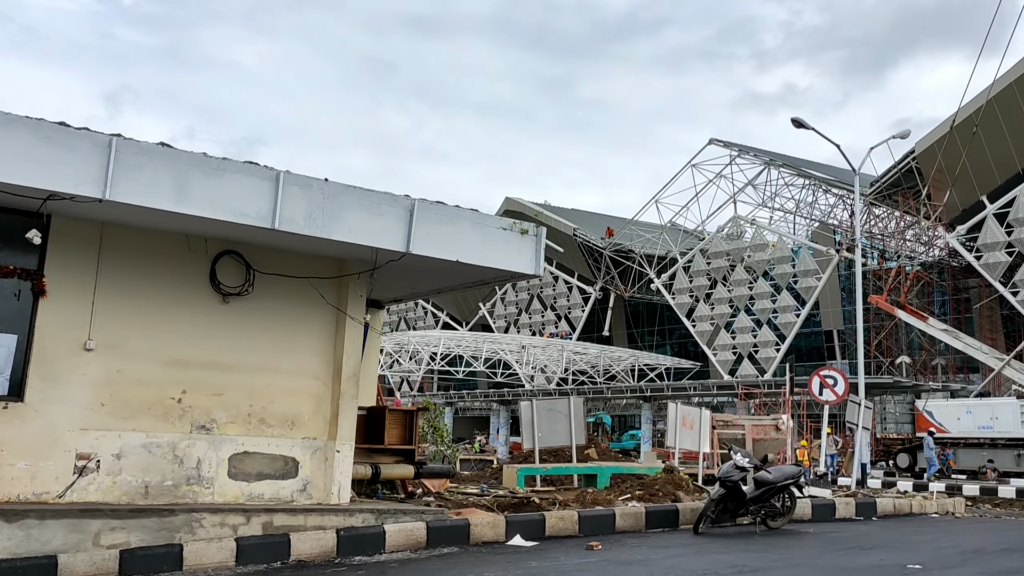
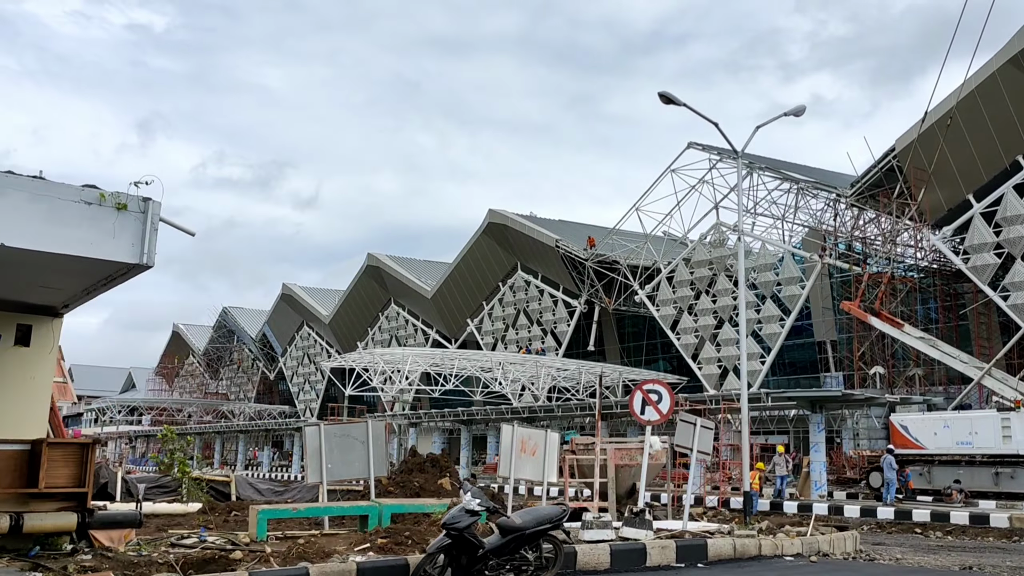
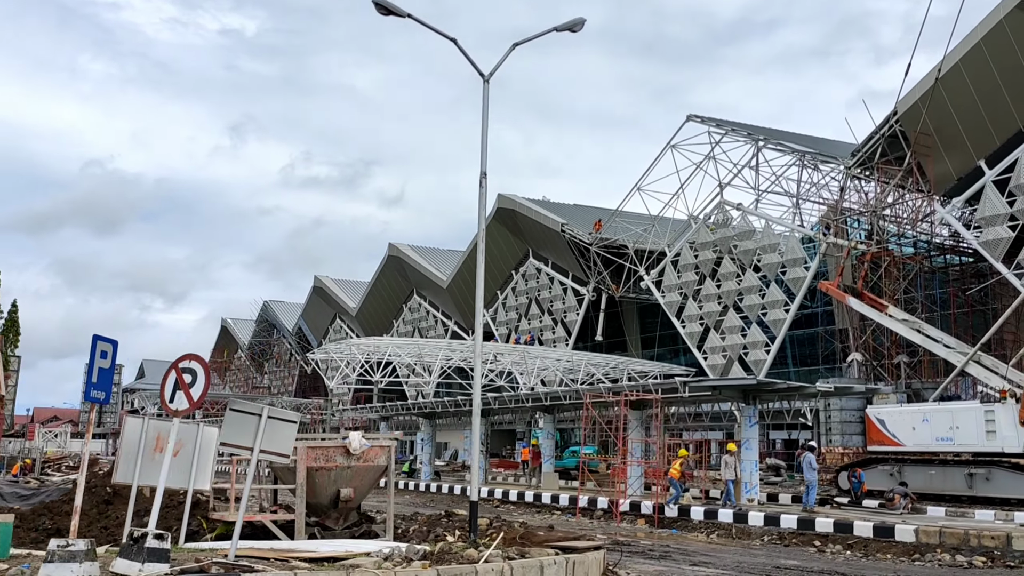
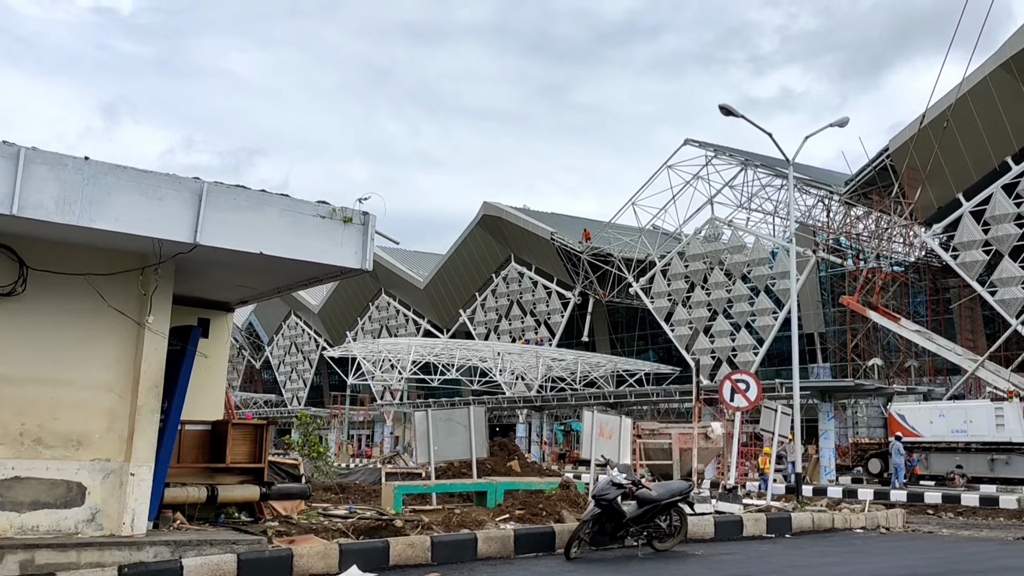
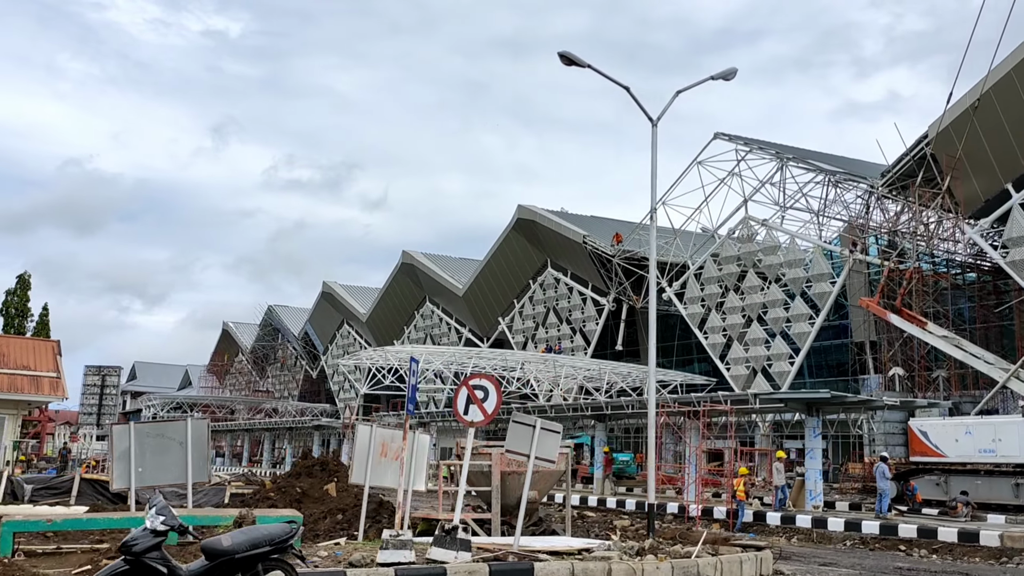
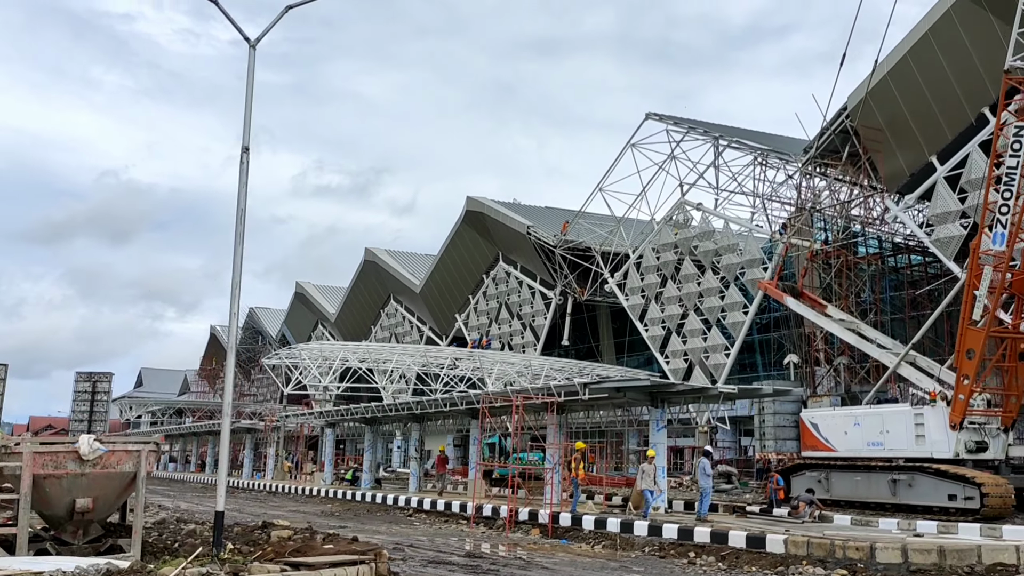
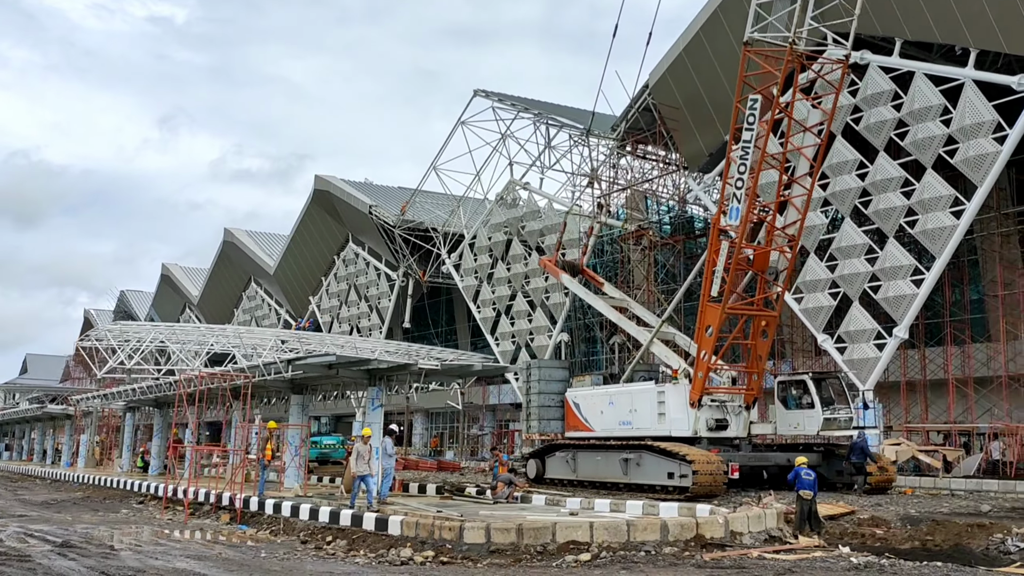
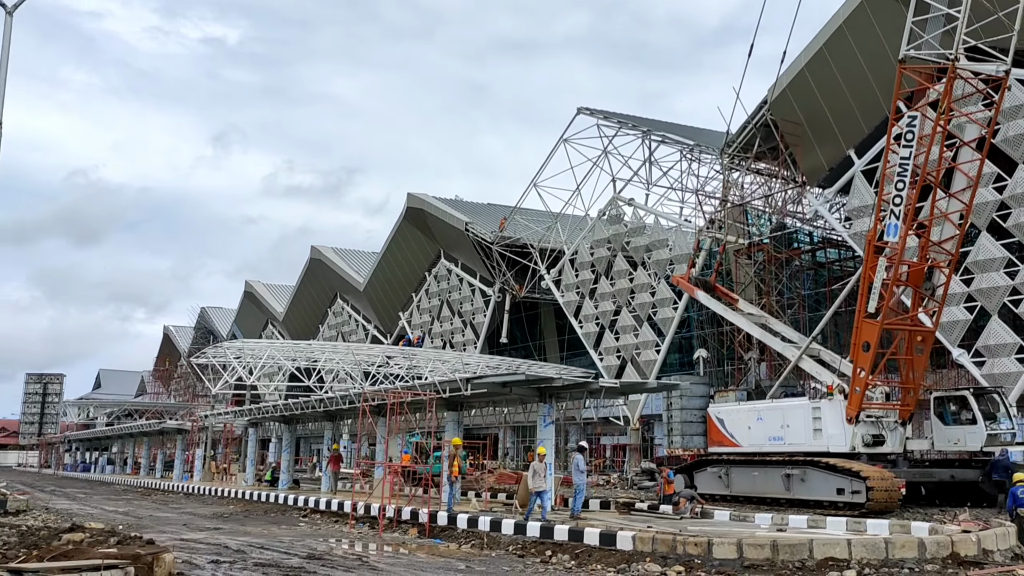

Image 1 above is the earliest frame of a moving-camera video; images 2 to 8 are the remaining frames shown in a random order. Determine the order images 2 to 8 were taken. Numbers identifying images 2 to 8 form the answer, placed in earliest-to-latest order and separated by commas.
4, 2, 5, 3, 6, 8, 7
